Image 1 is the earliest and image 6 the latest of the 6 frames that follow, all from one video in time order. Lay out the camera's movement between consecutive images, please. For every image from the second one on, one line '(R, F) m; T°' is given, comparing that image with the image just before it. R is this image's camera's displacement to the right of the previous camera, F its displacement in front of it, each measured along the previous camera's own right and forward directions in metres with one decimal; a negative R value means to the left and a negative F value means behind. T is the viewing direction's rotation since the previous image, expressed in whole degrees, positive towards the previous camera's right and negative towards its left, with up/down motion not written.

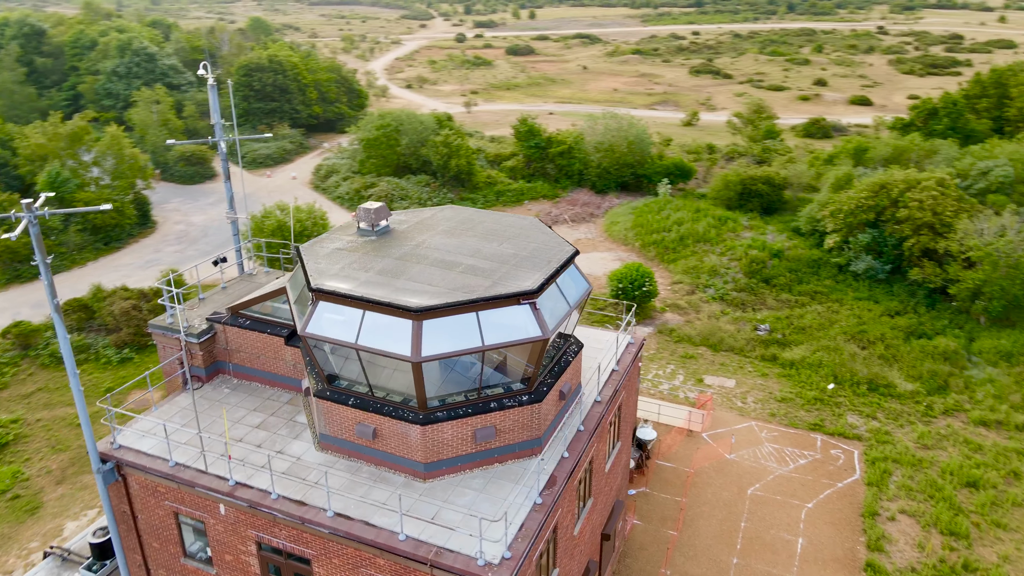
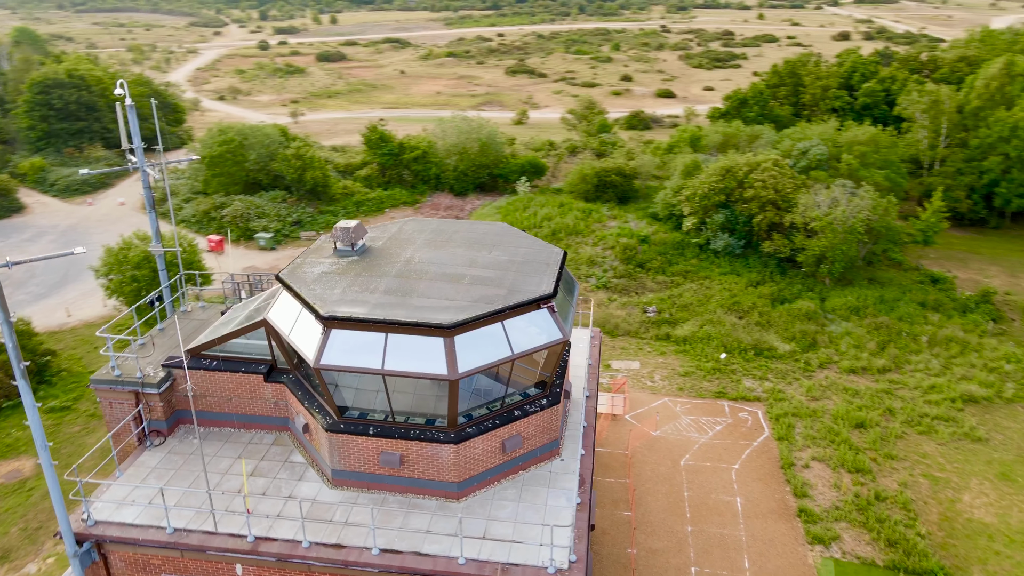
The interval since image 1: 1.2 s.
(-2.6, +0.4) m; +14°
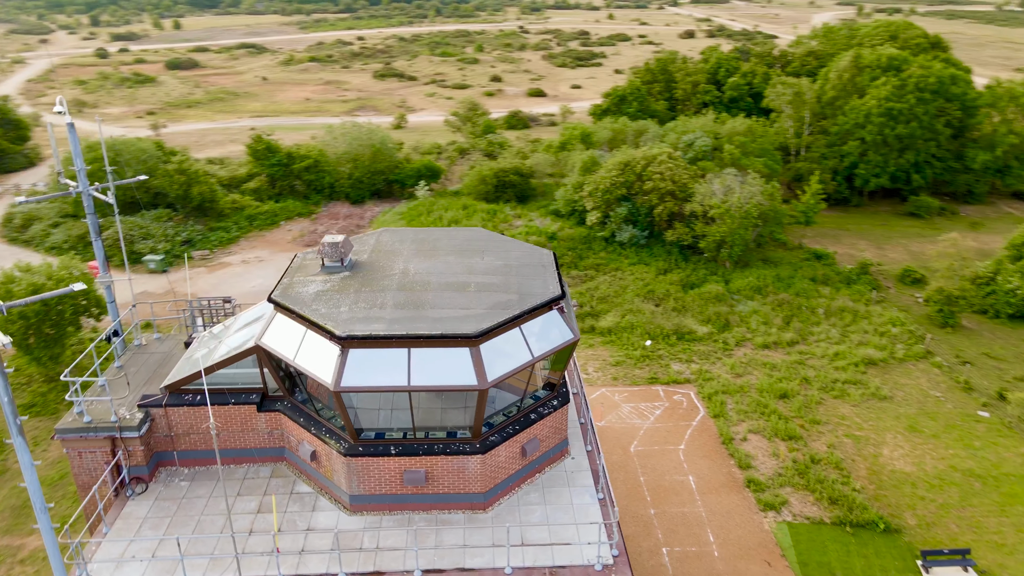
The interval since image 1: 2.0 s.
(-1.9, +0.2) m; +10°
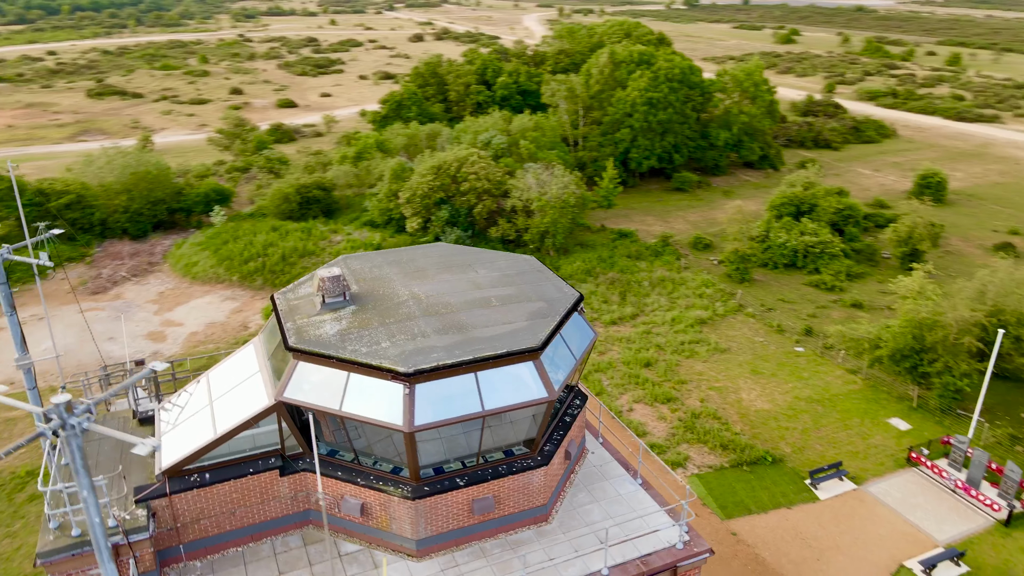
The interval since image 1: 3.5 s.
(-3.6, +0.7) m; +19°
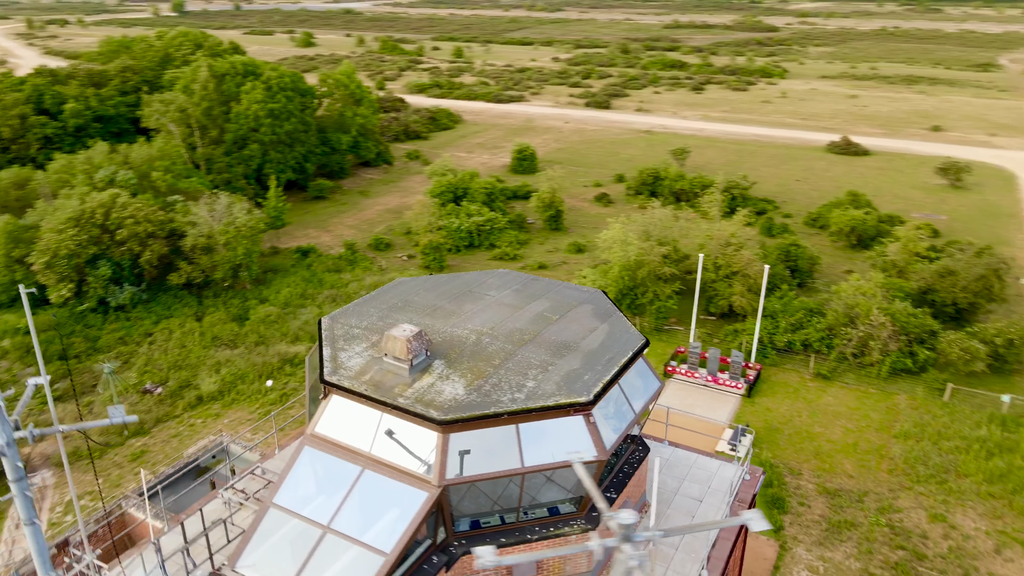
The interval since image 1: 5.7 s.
(-5.9, +2.0) m; +33°
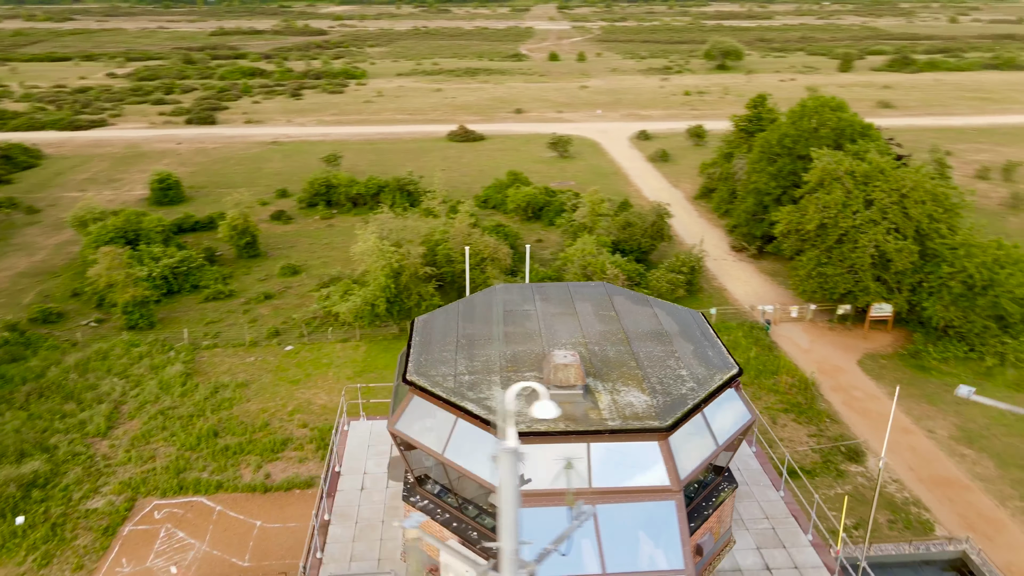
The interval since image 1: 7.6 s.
(-5.6, +1.8) m; +31°
